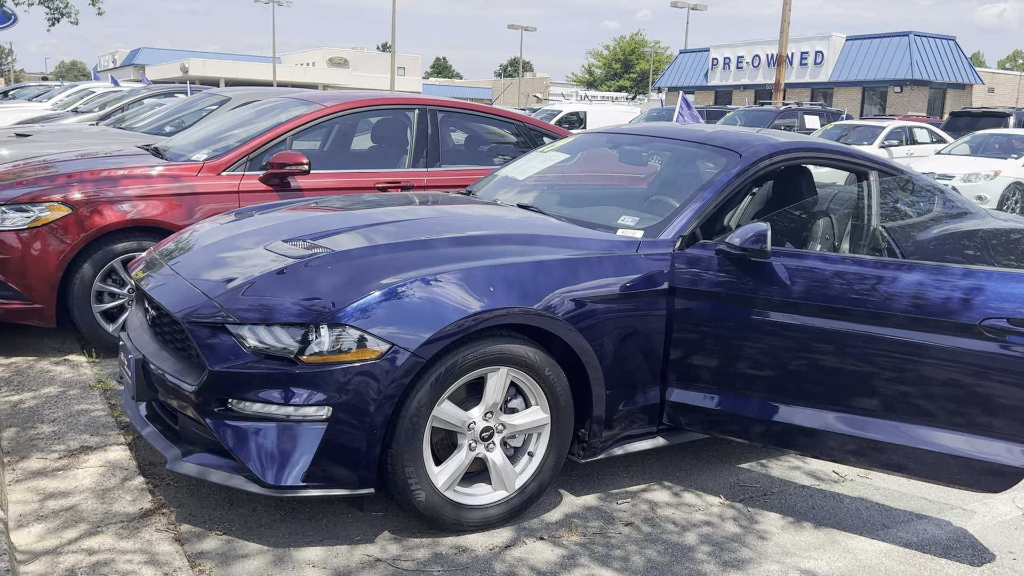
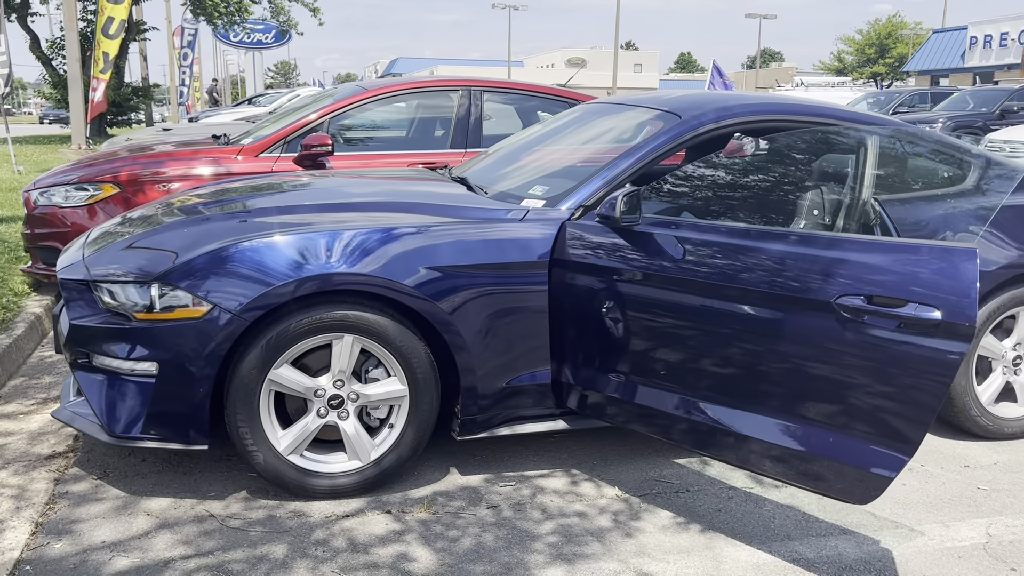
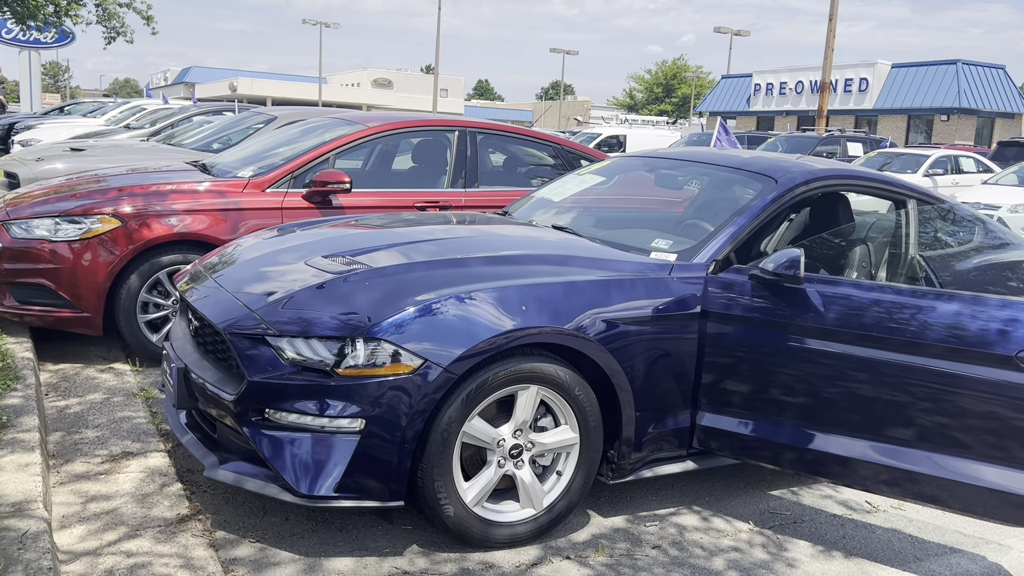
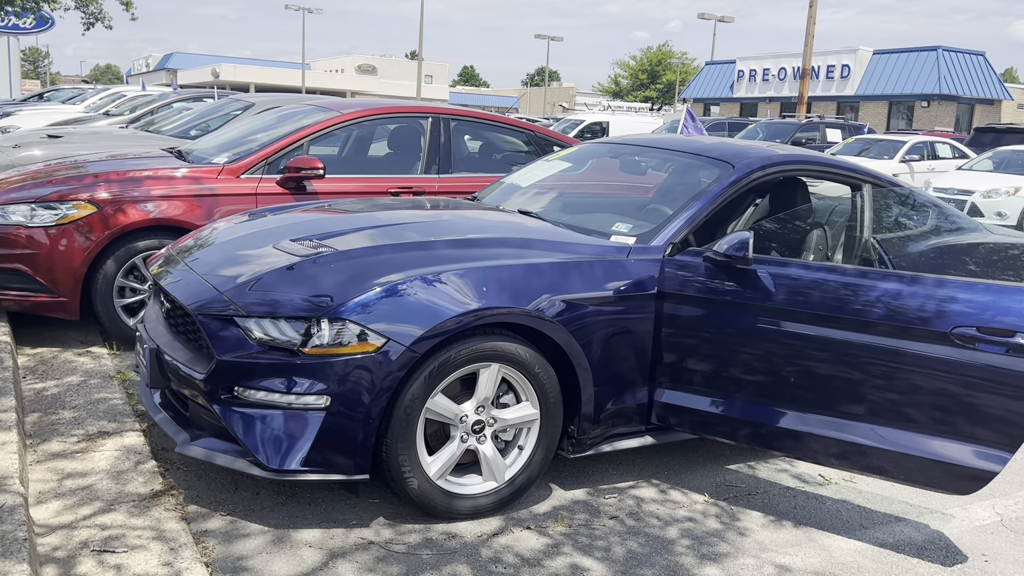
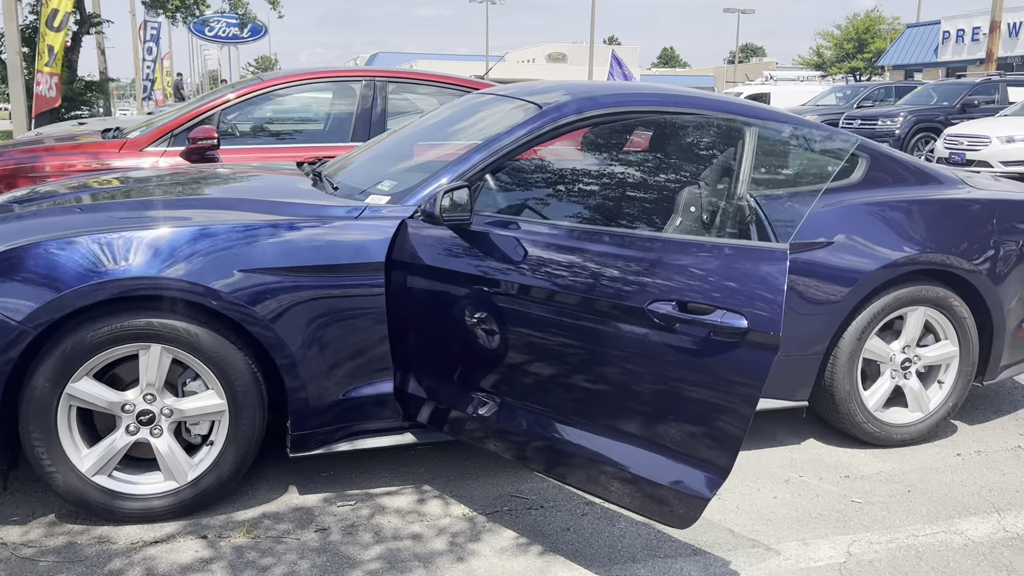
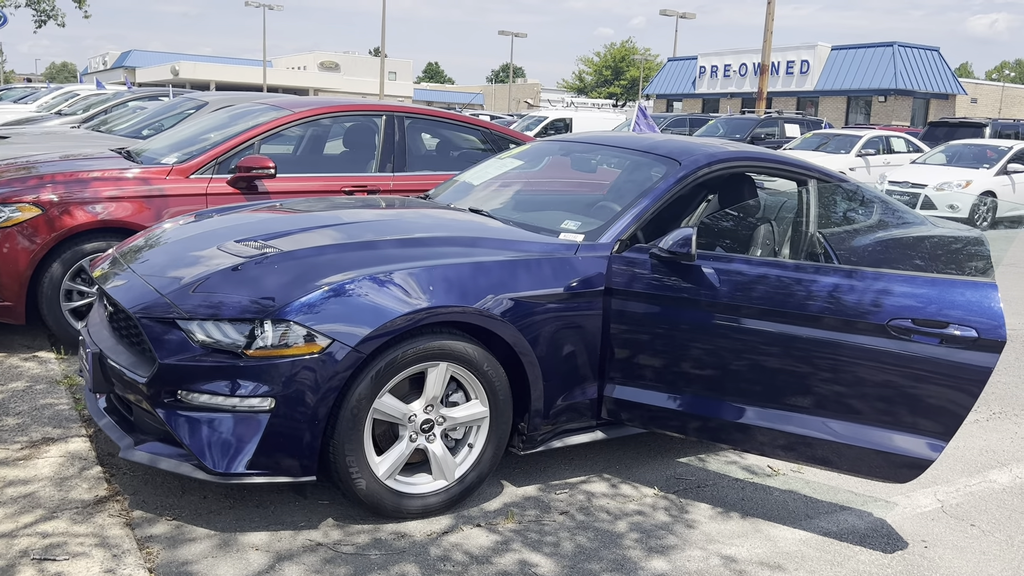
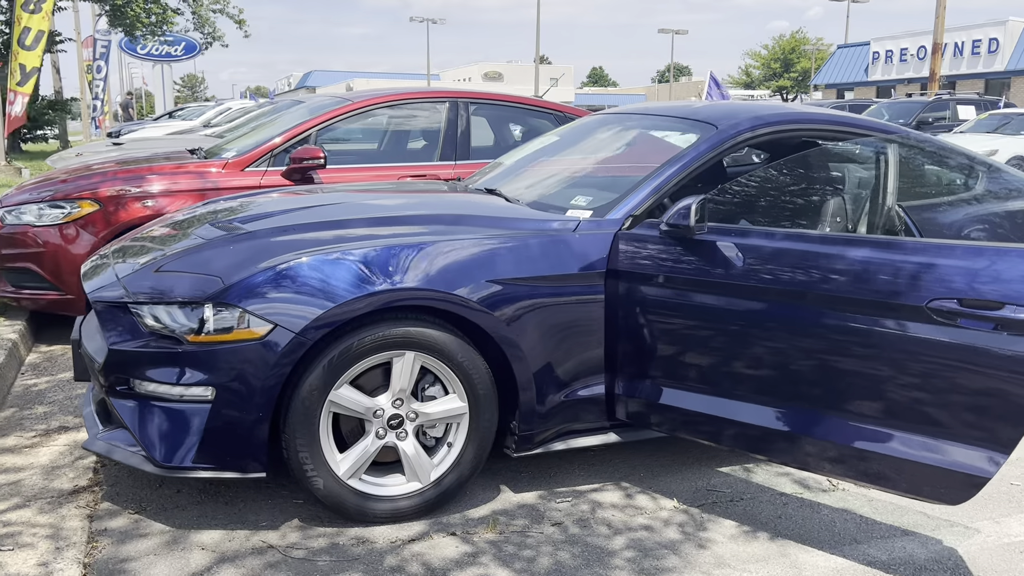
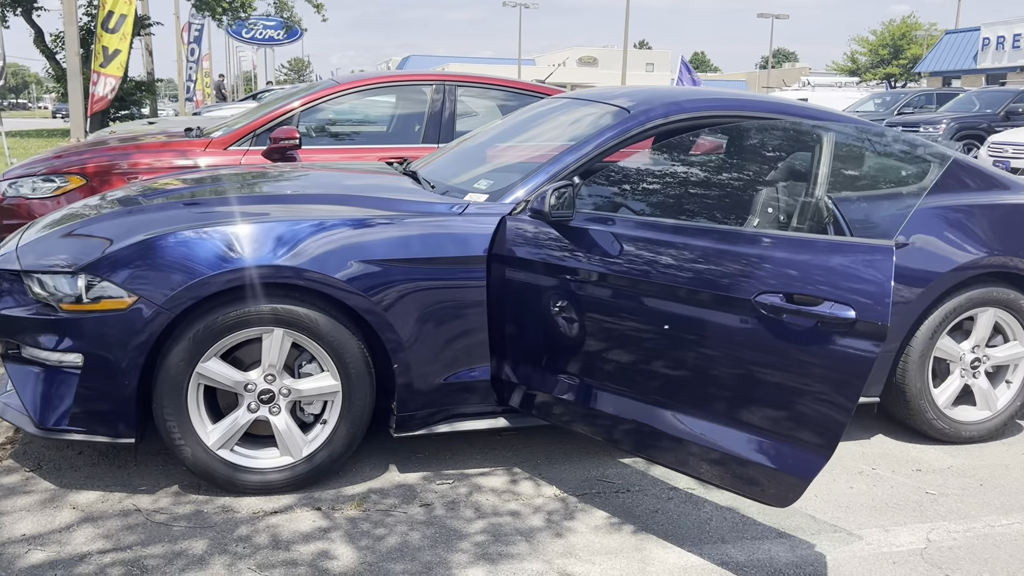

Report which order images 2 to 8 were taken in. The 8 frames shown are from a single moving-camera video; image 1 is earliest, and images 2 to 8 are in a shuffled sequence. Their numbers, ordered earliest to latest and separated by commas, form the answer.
3, 4, 6, 7, 2, 8, 5
